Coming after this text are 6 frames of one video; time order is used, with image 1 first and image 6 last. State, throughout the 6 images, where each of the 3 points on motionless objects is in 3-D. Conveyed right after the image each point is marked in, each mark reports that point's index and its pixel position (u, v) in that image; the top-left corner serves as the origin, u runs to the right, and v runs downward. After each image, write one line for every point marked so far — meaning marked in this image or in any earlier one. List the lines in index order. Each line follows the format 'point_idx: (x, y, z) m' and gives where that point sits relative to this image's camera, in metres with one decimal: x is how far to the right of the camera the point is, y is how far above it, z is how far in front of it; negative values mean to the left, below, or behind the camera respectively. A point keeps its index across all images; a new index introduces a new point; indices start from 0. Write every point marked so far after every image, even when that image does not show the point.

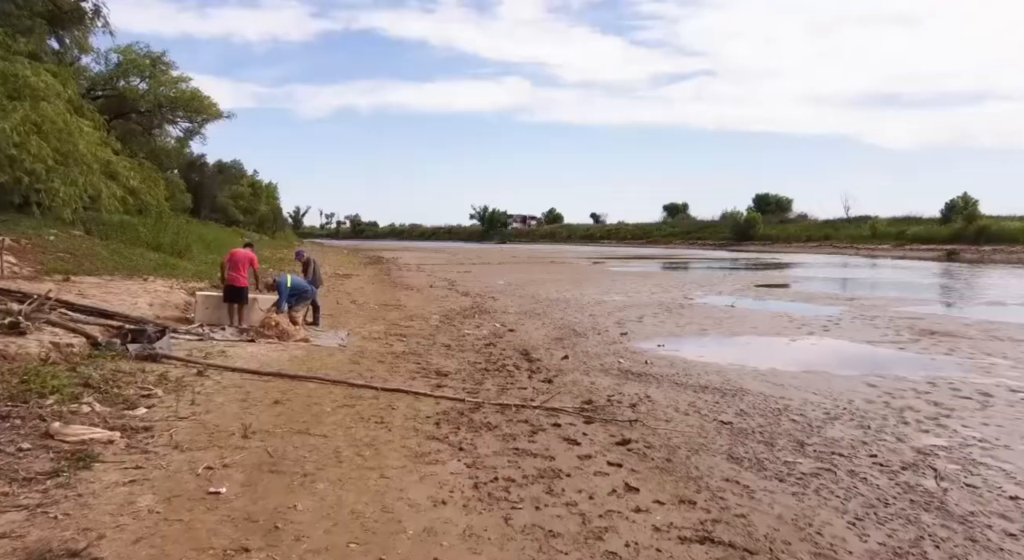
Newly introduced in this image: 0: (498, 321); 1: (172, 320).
0: (-0.4, -1.0, +17.6) m
1: (-6.0, -0.7, +12.2) m
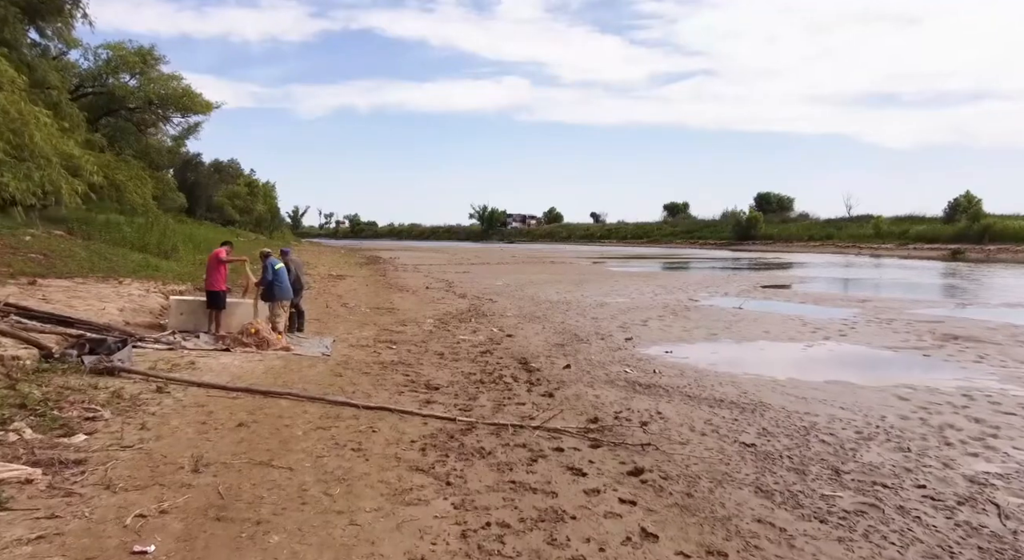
0: (-0.4, -1.1, +16.7) m
1: (-6.0, -0.8, +11.3) m
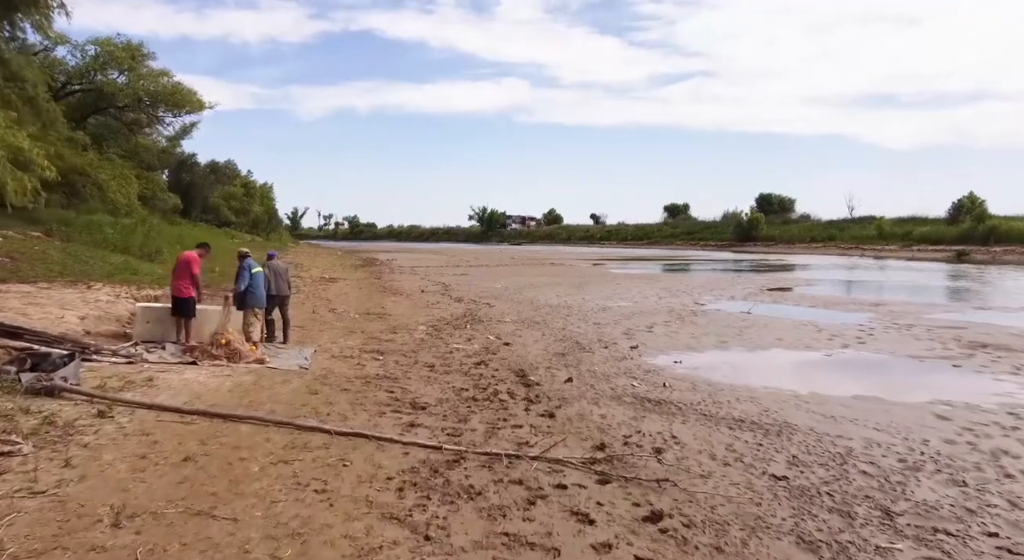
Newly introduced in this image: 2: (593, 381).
0: (-0.5, -1.2, +15.7) m
1: (-6.1, -0.9, +10.3) m
2: (+1.2, -1.6, +10.6) m
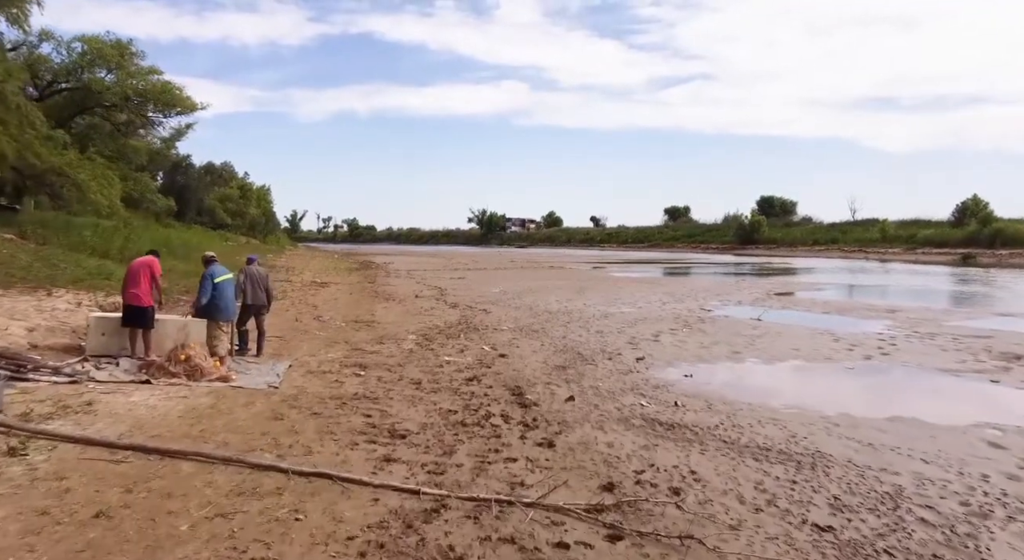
0: (-0.5, -1.3, +14.6) m
1: (-6.1, -1.0, +9.3) m
2: (+1.2, -1.7, +9.6) m
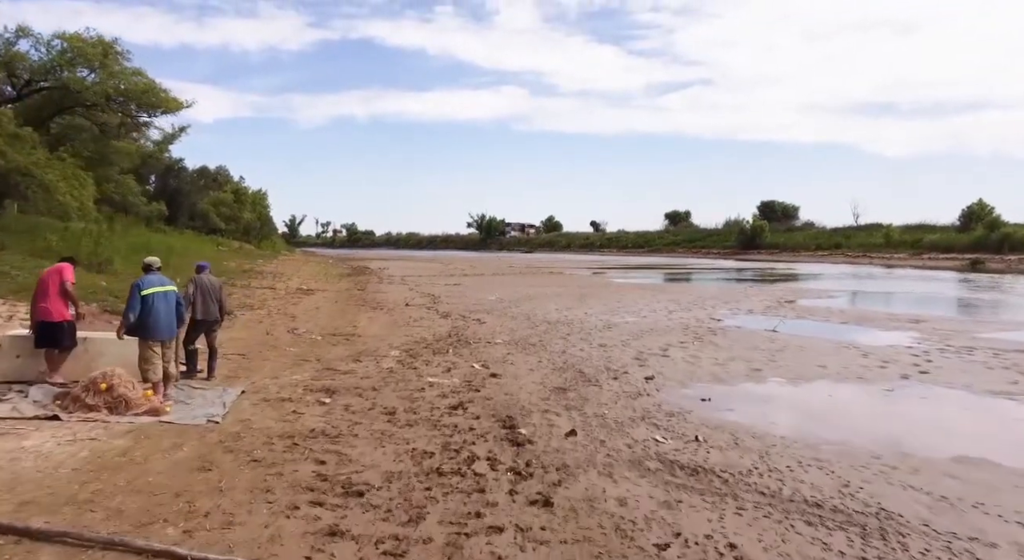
0: (-0.7, -1.5, +13.1) m
1: (-6.3, -1.1, +7.8) m
2: (+1.1, -1.8, +8.1) m
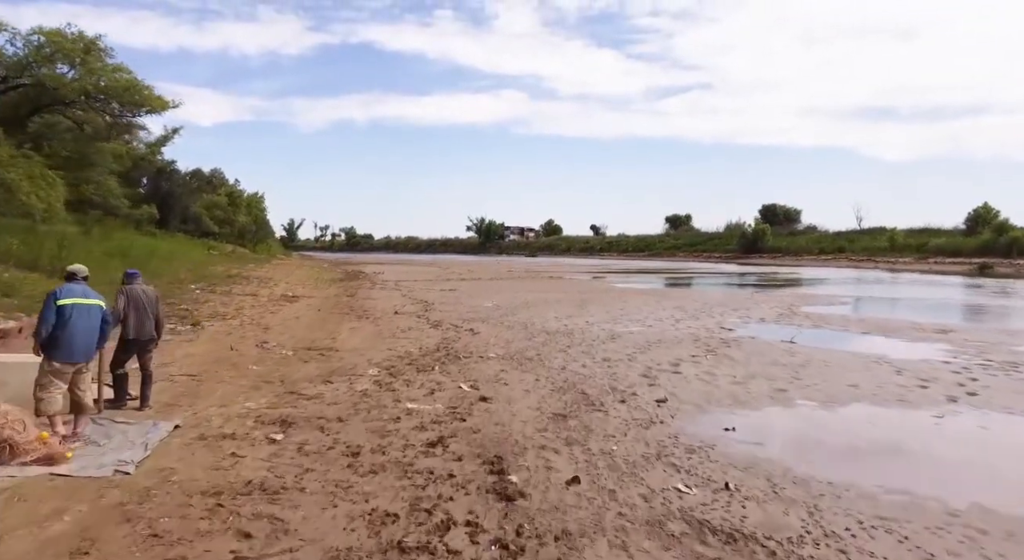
0: (-0.8, -1.6, +11.6) m
1: (-6.4, -1.2, +6.3) m
2: (+1.0, -1.9, +6.6) m
